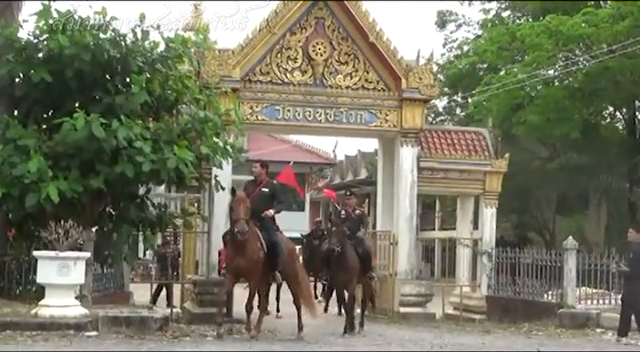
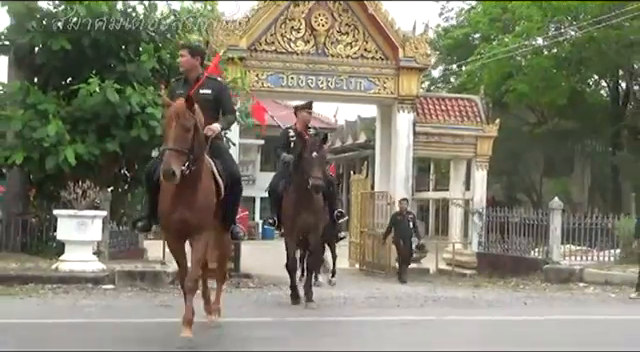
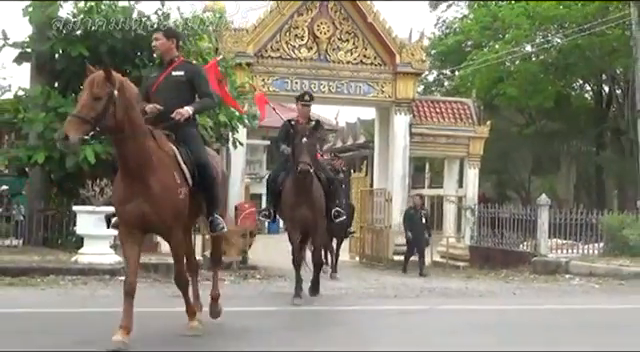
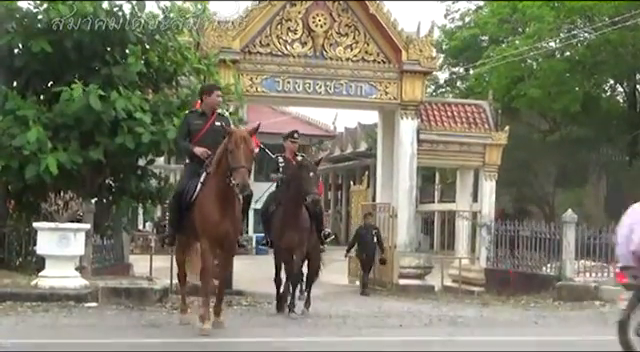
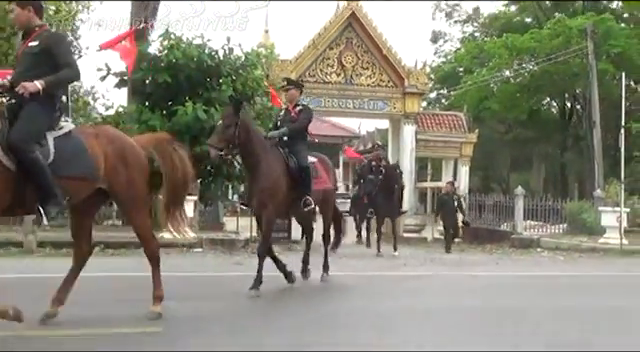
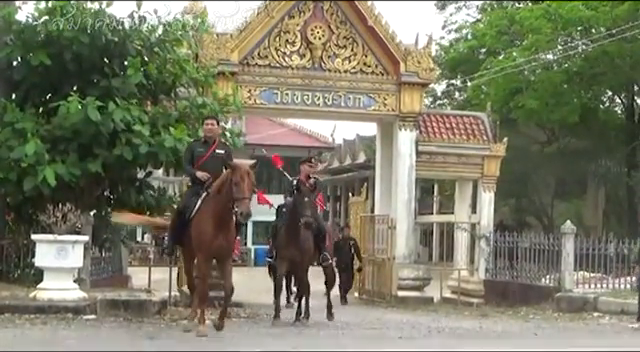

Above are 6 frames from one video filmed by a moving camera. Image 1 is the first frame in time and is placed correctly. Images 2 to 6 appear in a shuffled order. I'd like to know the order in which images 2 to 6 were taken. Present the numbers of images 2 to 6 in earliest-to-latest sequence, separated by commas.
6, 4, 2, 3, 5
